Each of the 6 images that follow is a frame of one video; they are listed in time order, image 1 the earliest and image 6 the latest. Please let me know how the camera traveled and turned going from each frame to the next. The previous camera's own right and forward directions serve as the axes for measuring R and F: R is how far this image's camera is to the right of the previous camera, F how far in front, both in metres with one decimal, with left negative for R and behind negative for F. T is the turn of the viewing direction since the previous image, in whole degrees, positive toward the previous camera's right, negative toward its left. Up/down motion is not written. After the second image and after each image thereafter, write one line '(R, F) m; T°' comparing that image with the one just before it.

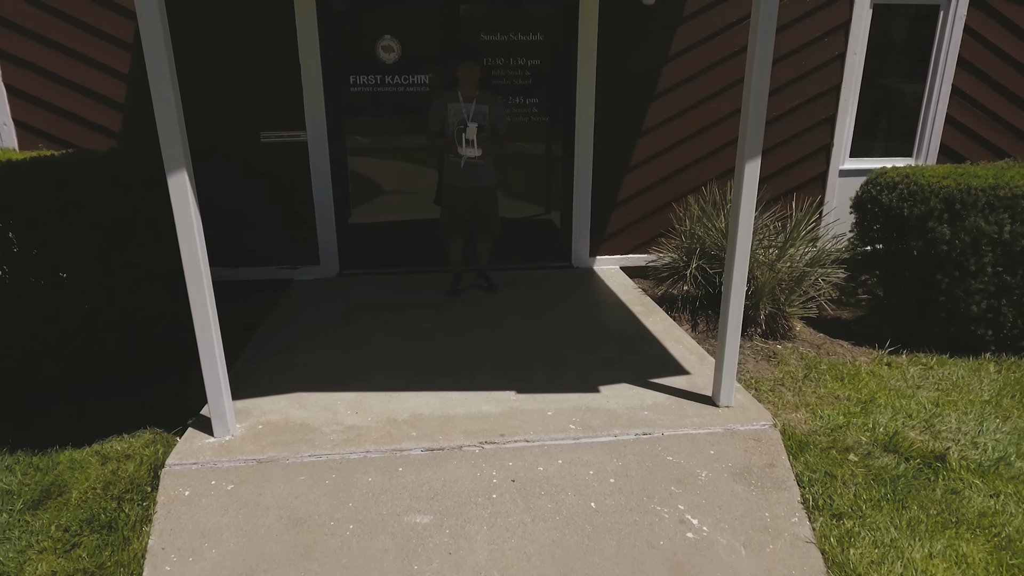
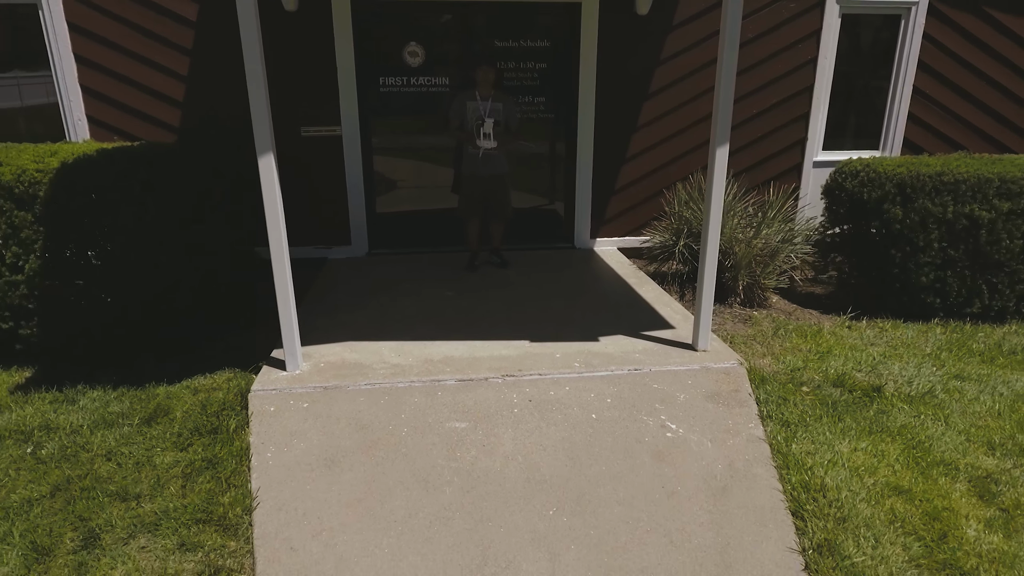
(-0.1, -0.6) m; 0°
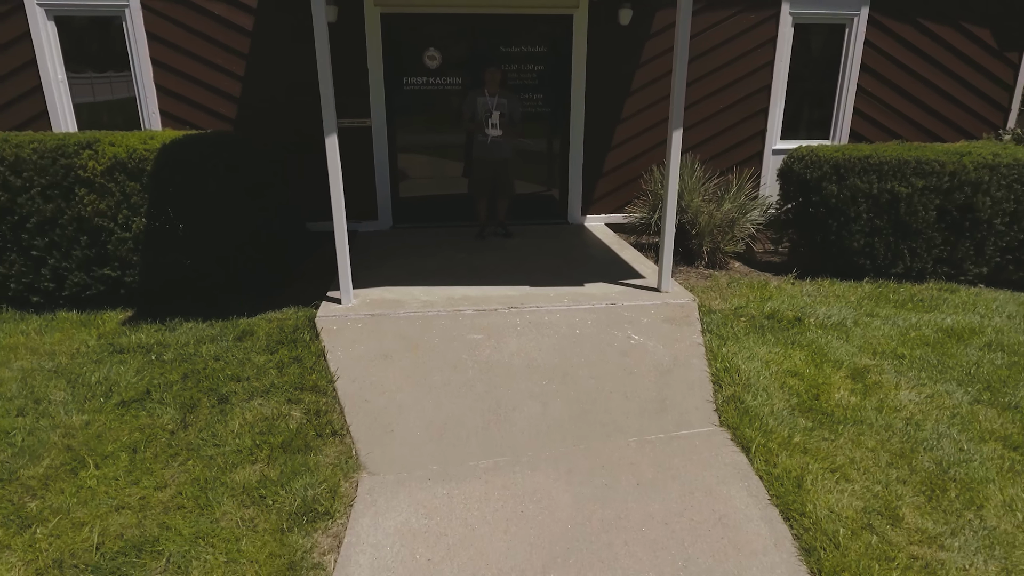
(0.0, -0.9) m; 0°
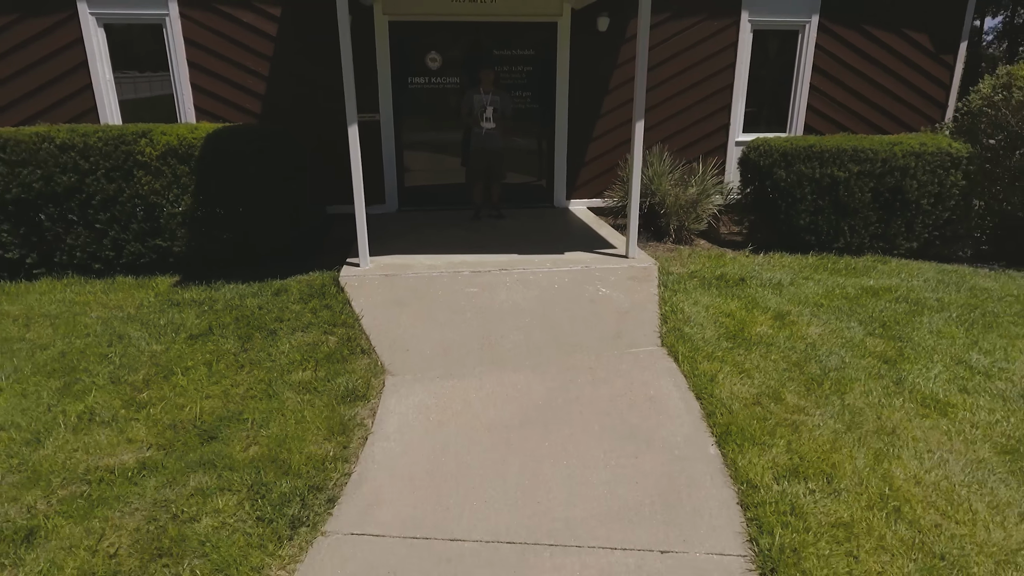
(0.0, -0.8) m; 0°
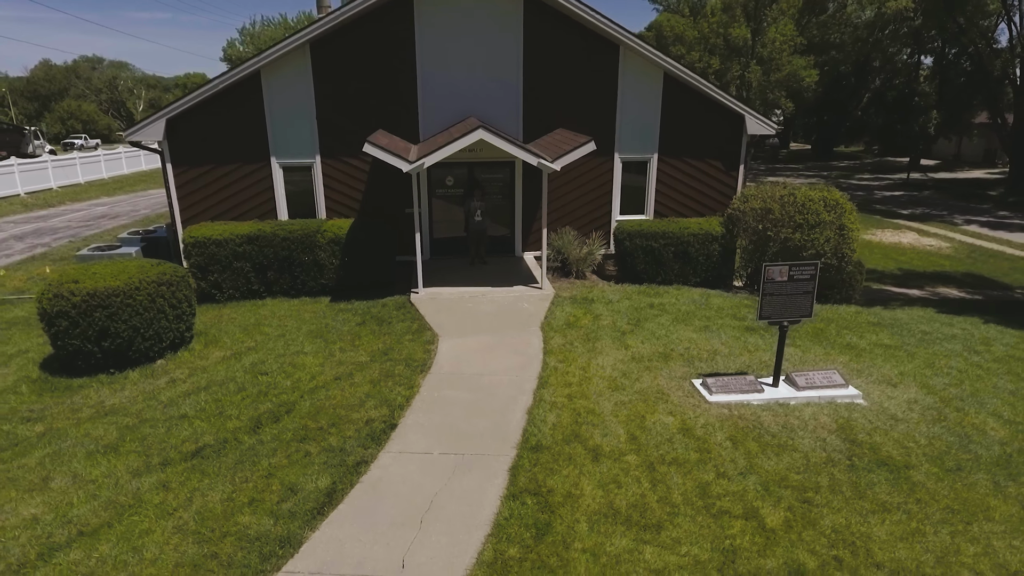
(+0.4, -5.7) m; 0°
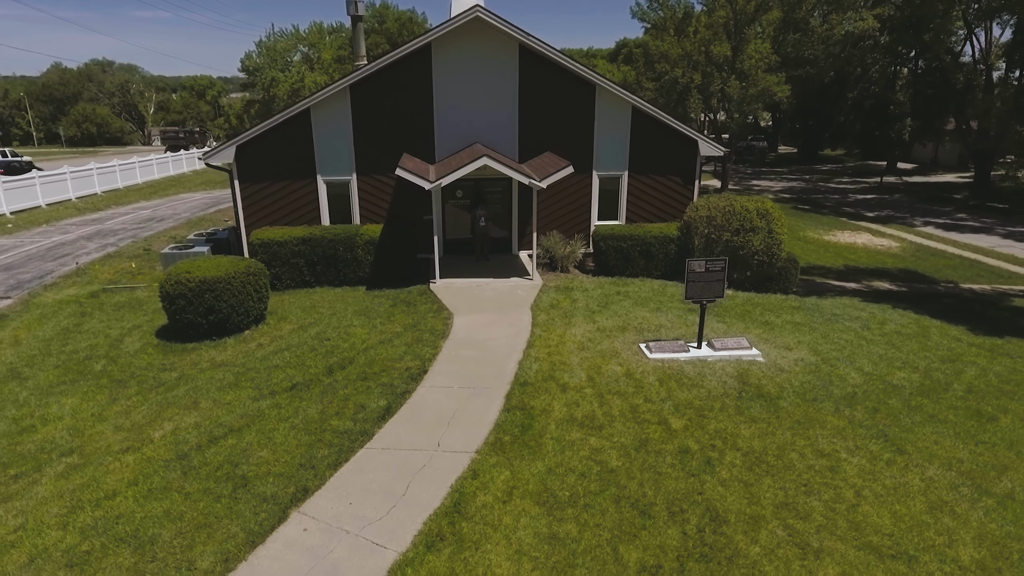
(+0.1, -2.9) m; 0°
